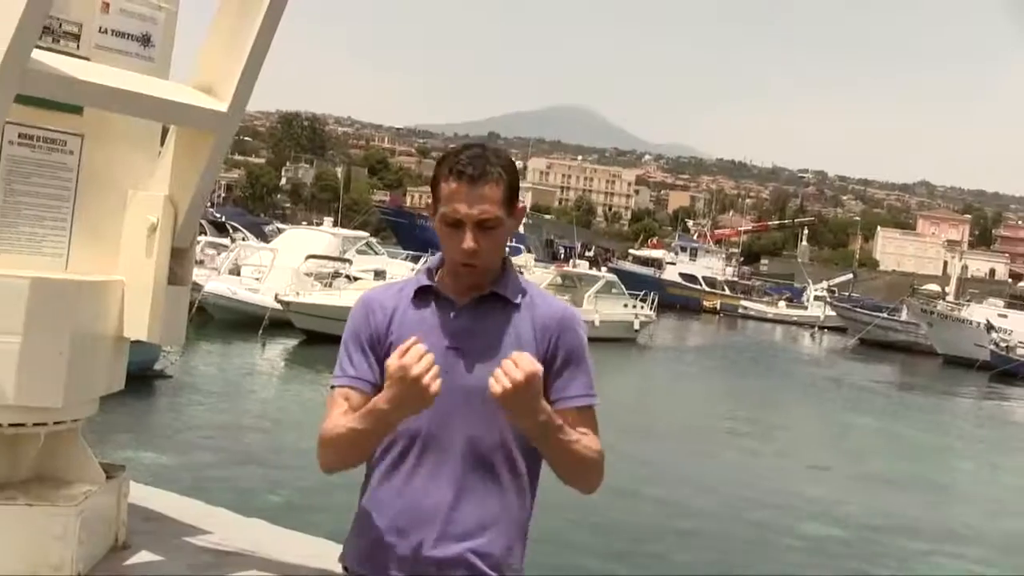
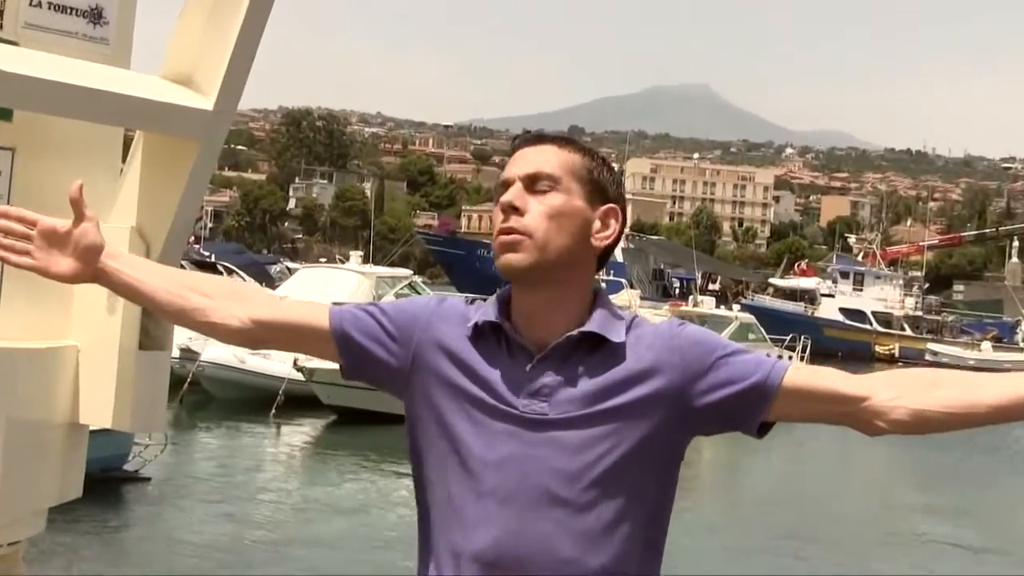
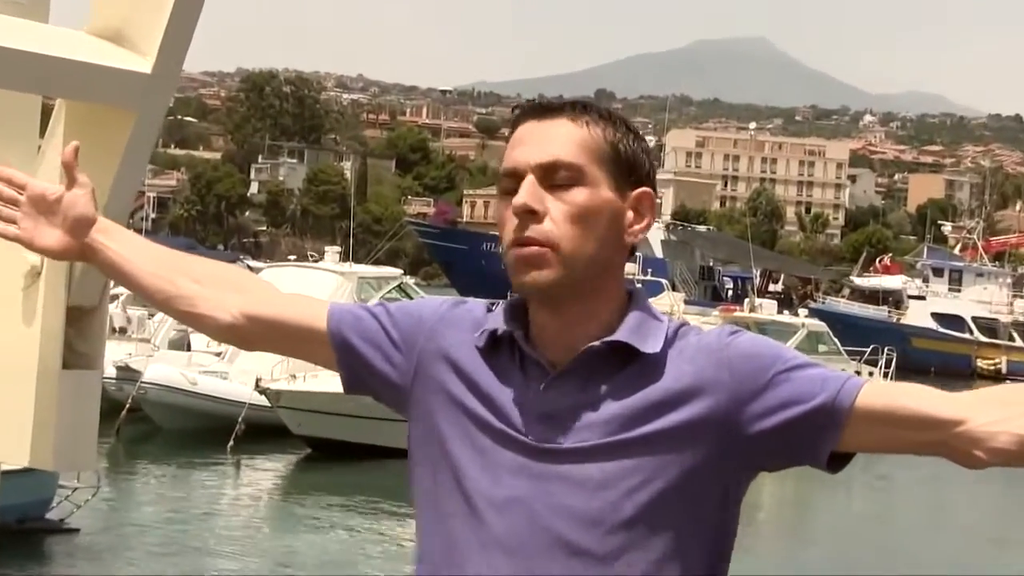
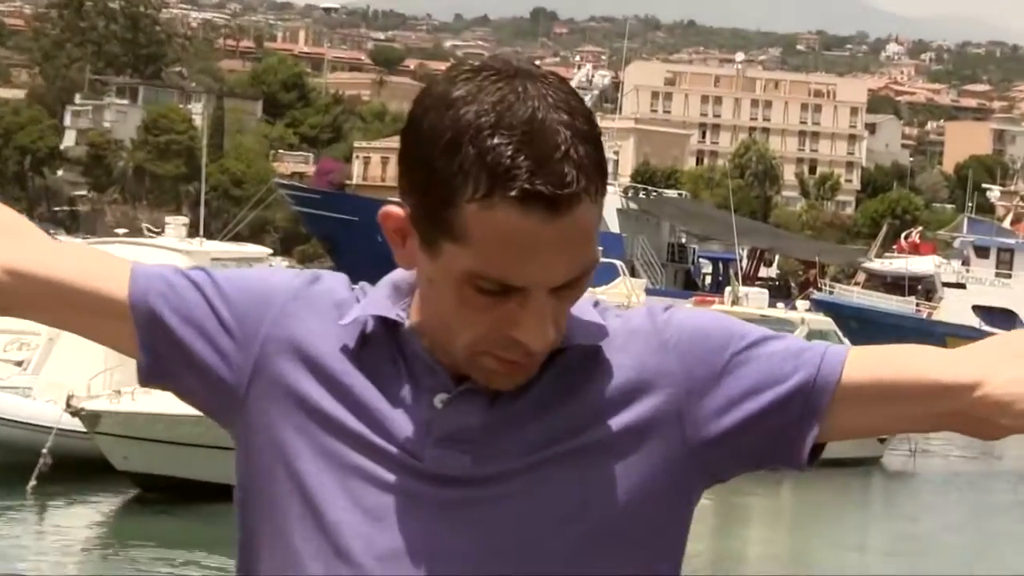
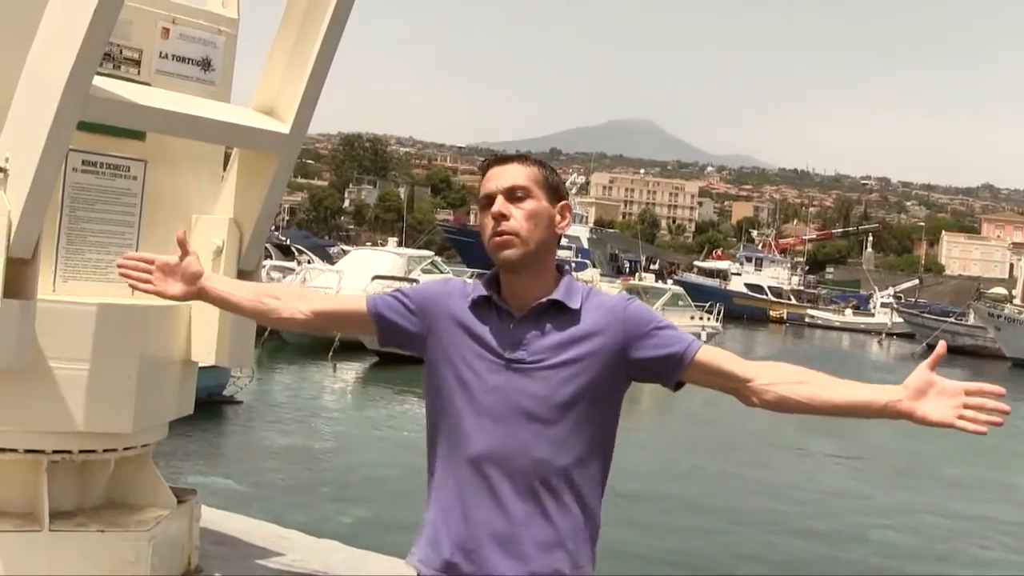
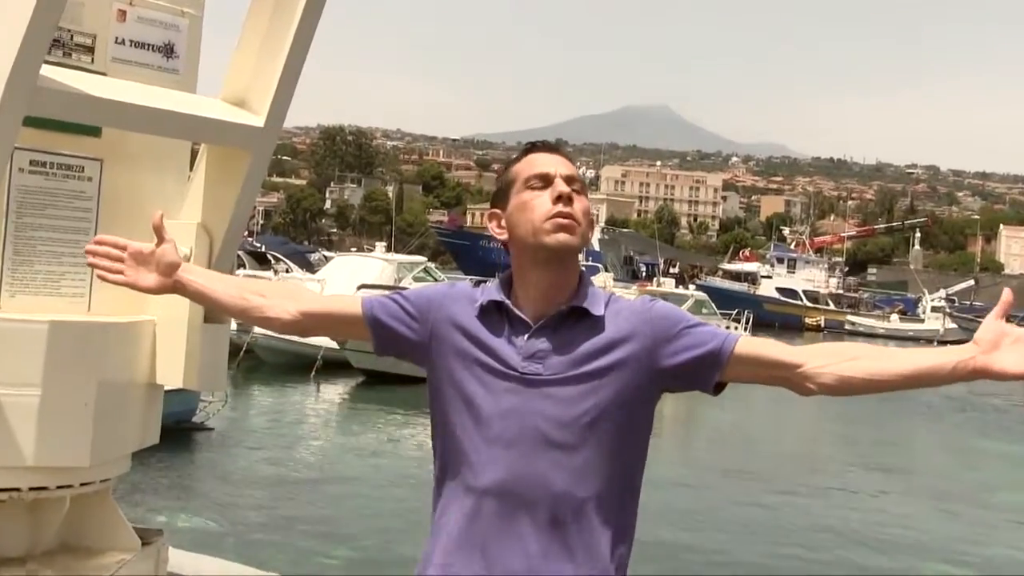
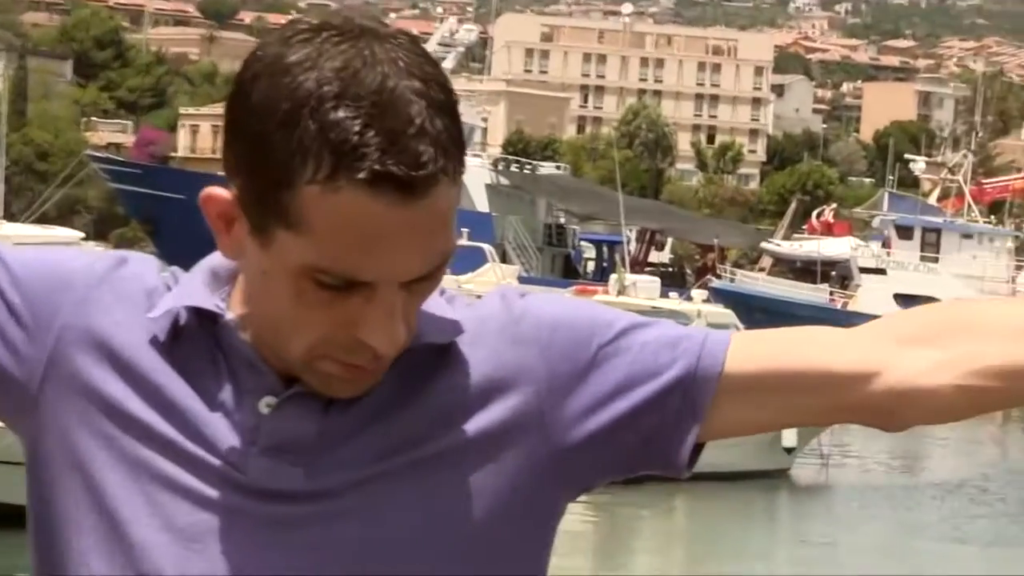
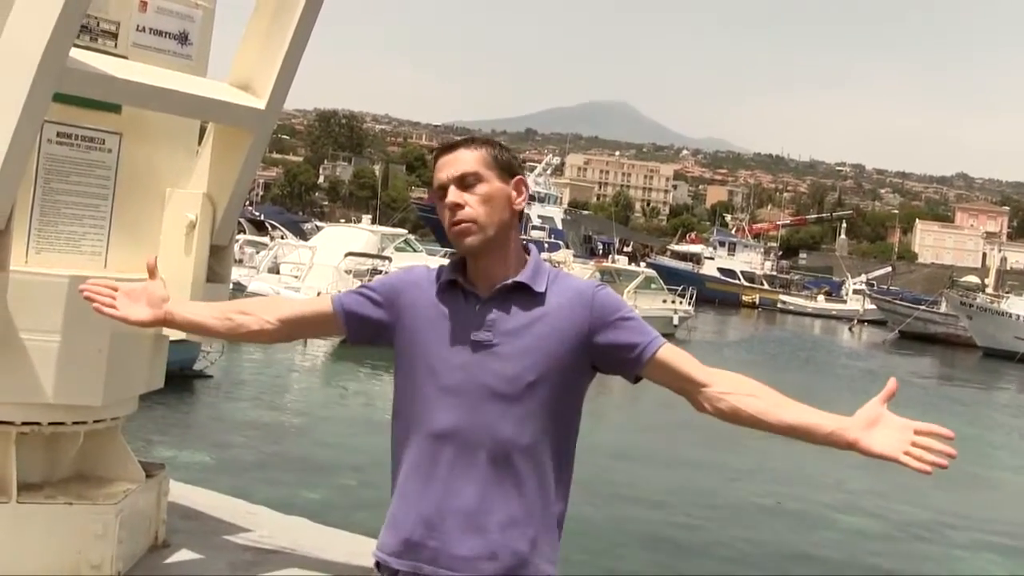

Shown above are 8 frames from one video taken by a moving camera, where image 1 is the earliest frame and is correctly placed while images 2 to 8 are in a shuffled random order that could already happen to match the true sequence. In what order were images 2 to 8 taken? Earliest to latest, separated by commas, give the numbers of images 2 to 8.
8, 5, 6, 2, 3, 4, 7
